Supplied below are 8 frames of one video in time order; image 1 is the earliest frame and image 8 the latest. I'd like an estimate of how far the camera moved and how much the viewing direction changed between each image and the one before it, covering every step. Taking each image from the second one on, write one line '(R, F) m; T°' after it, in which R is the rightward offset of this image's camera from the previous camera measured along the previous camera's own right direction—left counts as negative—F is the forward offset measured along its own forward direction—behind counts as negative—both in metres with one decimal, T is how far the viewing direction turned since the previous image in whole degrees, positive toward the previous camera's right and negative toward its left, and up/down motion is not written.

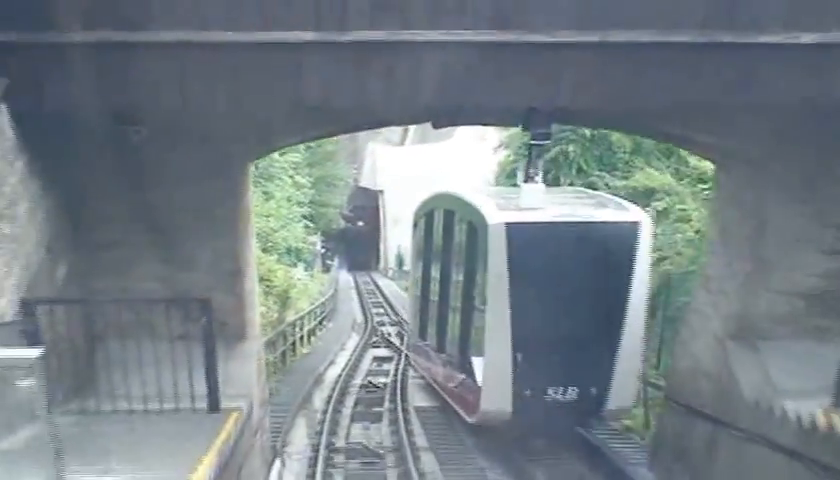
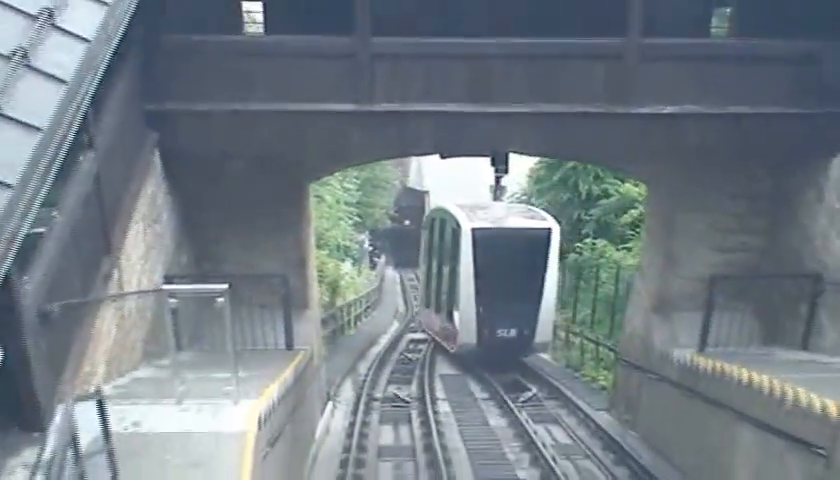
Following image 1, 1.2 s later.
(+0.3, -3.2) m; -2°
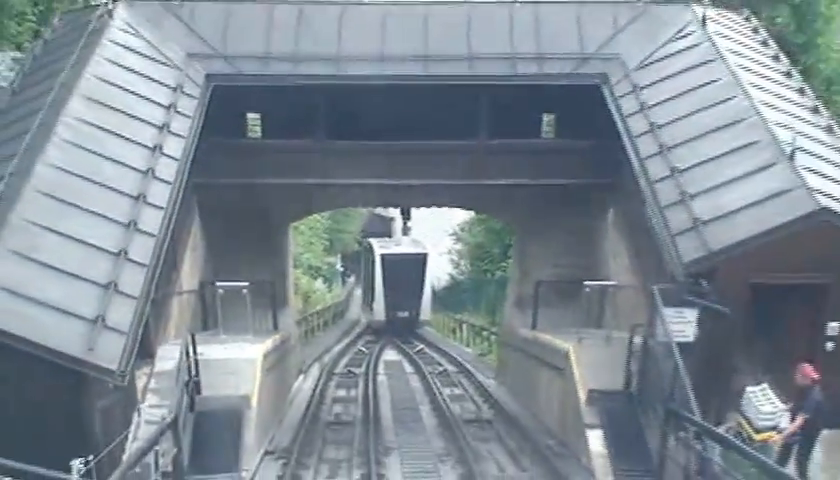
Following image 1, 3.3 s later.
(+0.5, -6.0) m; +1°
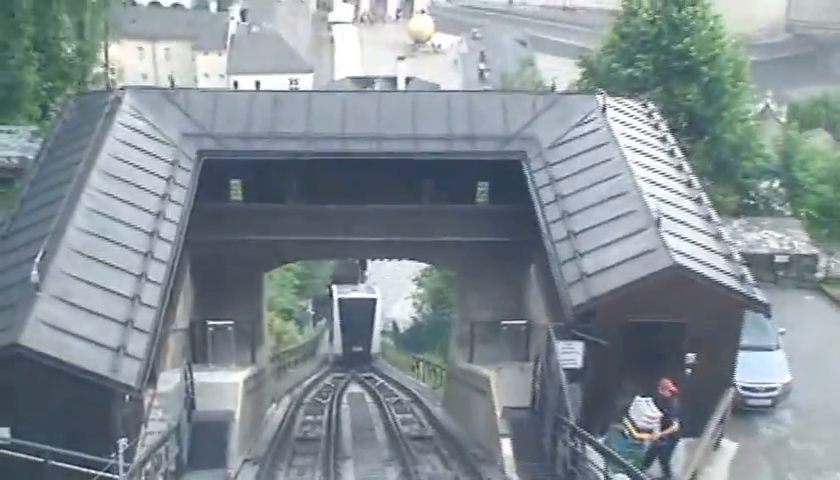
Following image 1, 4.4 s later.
(+0.3, -3.1) m; +1°
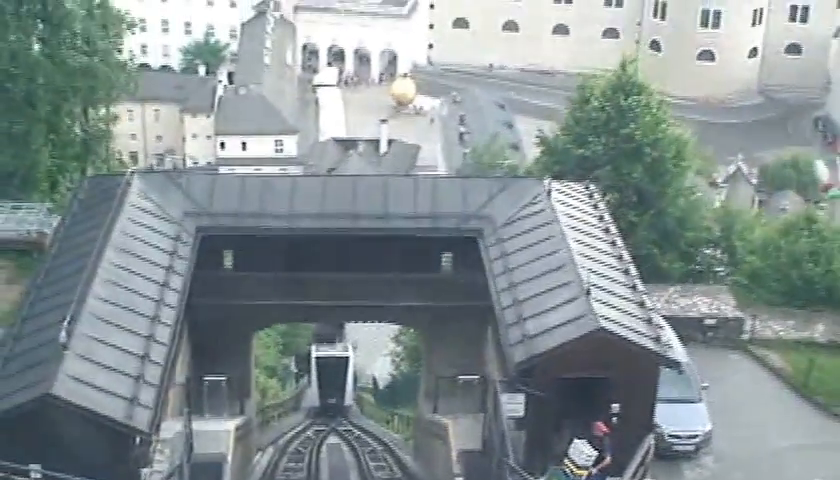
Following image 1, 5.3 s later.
(+0.2, -2.6) m; +1°
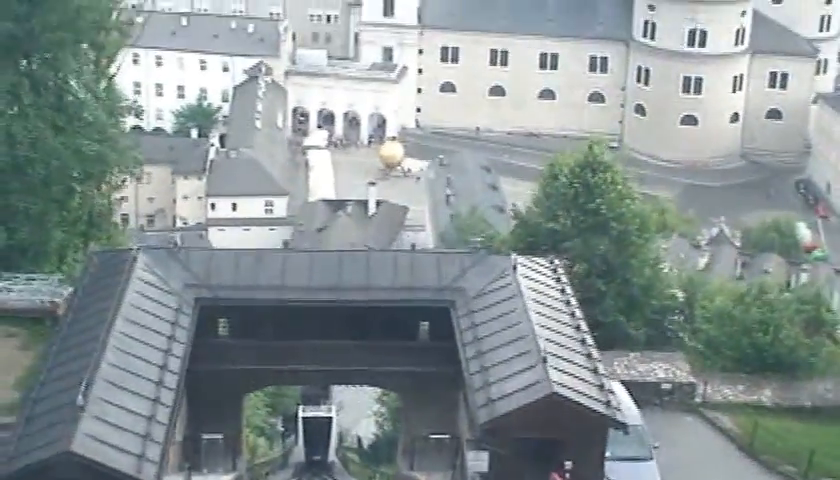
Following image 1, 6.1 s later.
(+0.2, -2.1) m; +1°
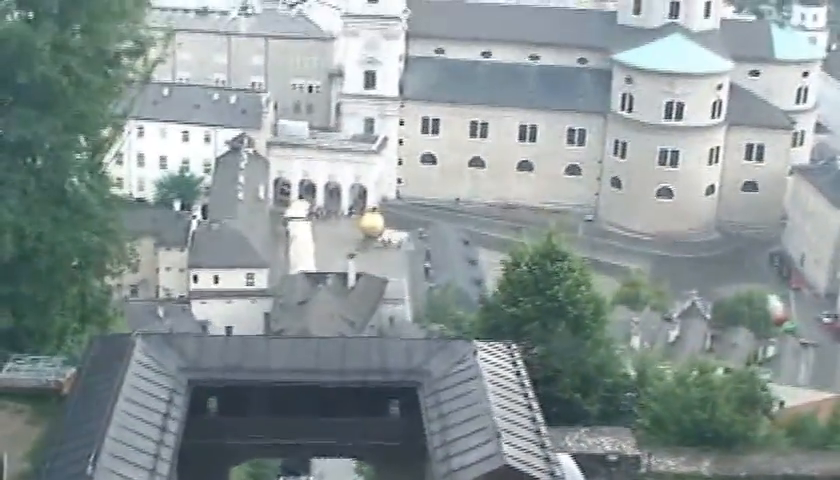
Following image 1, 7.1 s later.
(+0.2, -2.7) m; +1°
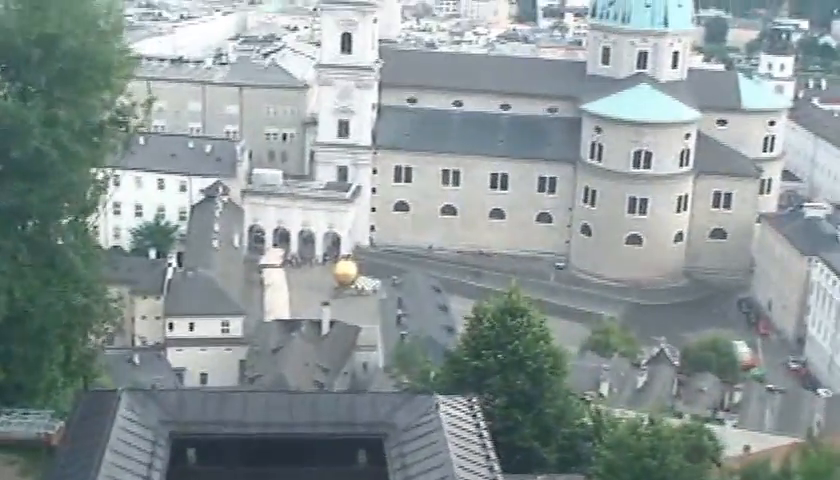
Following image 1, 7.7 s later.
(+0.2, -2.1) m; +1°
